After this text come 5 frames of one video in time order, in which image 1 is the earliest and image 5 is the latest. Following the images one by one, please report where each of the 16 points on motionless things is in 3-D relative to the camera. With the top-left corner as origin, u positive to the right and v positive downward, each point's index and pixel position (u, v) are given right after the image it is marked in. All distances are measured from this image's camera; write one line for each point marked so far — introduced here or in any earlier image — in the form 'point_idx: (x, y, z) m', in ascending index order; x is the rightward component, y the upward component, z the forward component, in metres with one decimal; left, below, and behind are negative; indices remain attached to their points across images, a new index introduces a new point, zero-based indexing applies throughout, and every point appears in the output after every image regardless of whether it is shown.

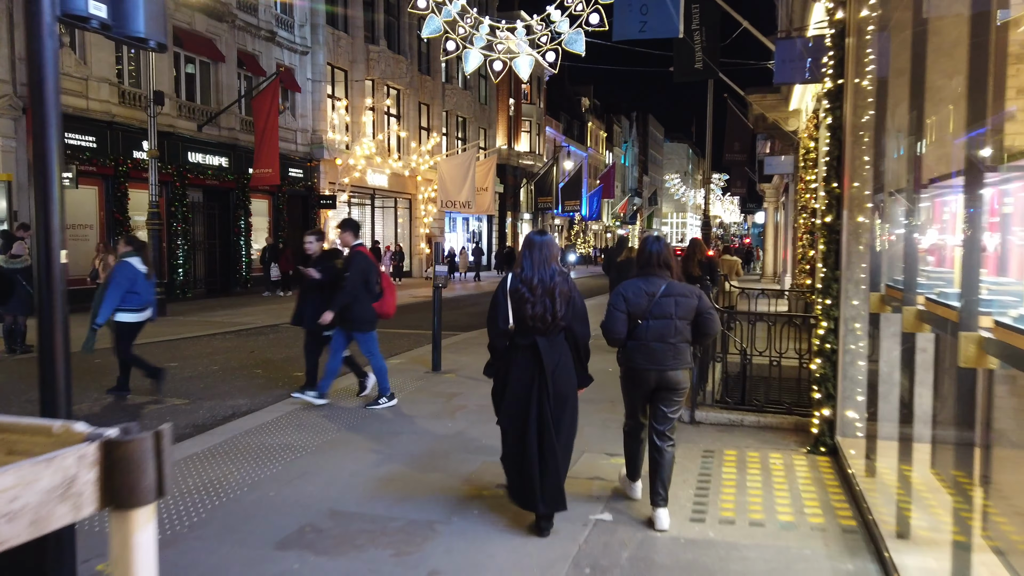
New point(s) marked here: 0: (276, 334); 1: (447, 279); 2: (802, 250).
0: (-4.3, -0.8, +14.1) m
1: (-0.8, +0.1, +9.6) m
2: (+6.0, +0.7, +15.7) m
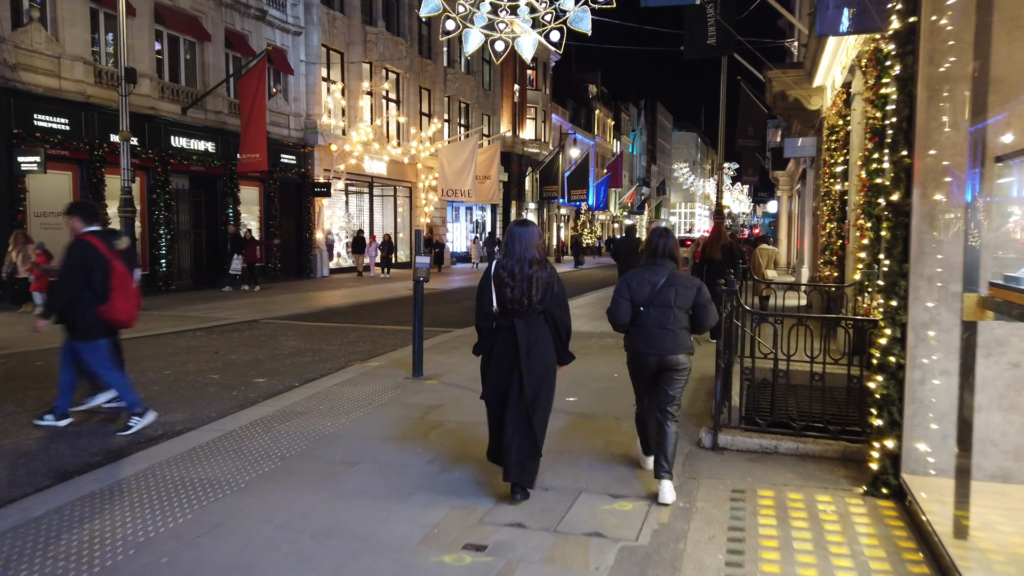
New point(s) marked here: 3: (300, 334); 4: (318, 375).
0: (-4.4, -0.7, +12.9) m
1: (-0.9, +0.2, +8.4) m
2: (+5.9, +0.8, +14.4) m
3: (-3.5, -0.7, +12.4) m
4: (-2.2, -1.0, +8.5) m
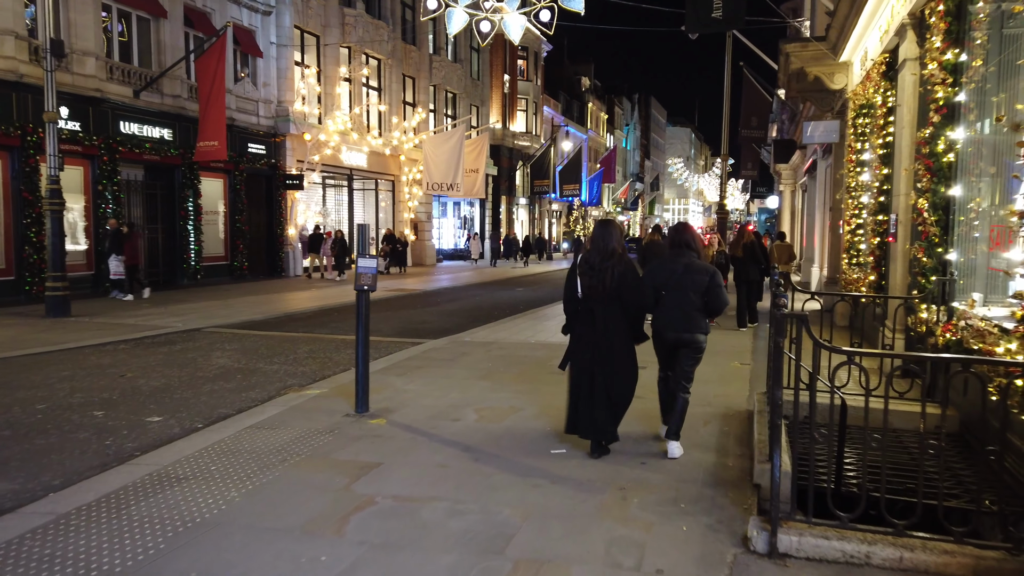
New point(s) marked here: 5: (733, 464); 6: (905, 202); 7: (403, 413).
0: (-4.7, -0.8, +11.0) m
1: (-1.2, +0.1, +6.5) m
2: (+5.6, +0.8, +12.6) m
3: (-3.8, -0.8, +10.5) m
4: (-2.4, -1.1, +6.7) m
5: (+1.5, -1.2, +5.1) m
6: (+4.3, +0.9, +8.3) m
7: (-0.9, -1.1, +6.5) m
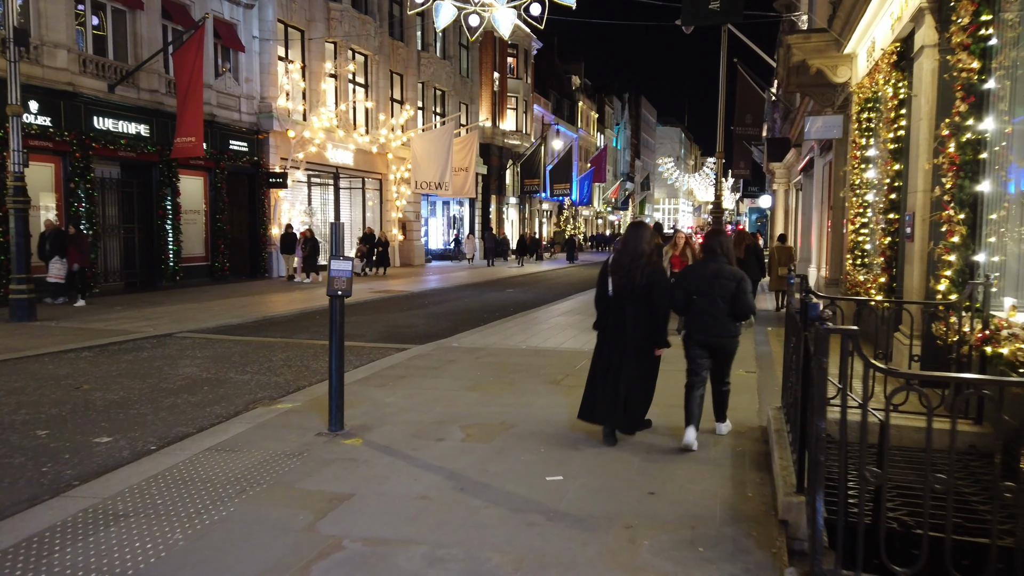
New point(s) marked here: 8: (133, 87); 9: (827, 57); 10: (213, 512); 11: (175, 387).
0: (-4.8, -0.8, +10.3) m
1: (-1.2, 0.0, +5.9) m
2: (+5.5, +0.7, +12.0) m
3: (-3.9, -0.9, +9.8) m
4: (-2.5, -1.1, +6.0) m
5: (+1.4, -1.2, +4.5) m
6: (+4.2, +0.9, +7.7) m
7: (-1.0, -1.1, +5.9) m
8: (-9.6, +5.1, +19.3) m
9: (+5.2, +3.8, +12.7) m
10: (-1.7, -1.2, +4.2) m
11: (-3.4, -1.0, +7.7) m
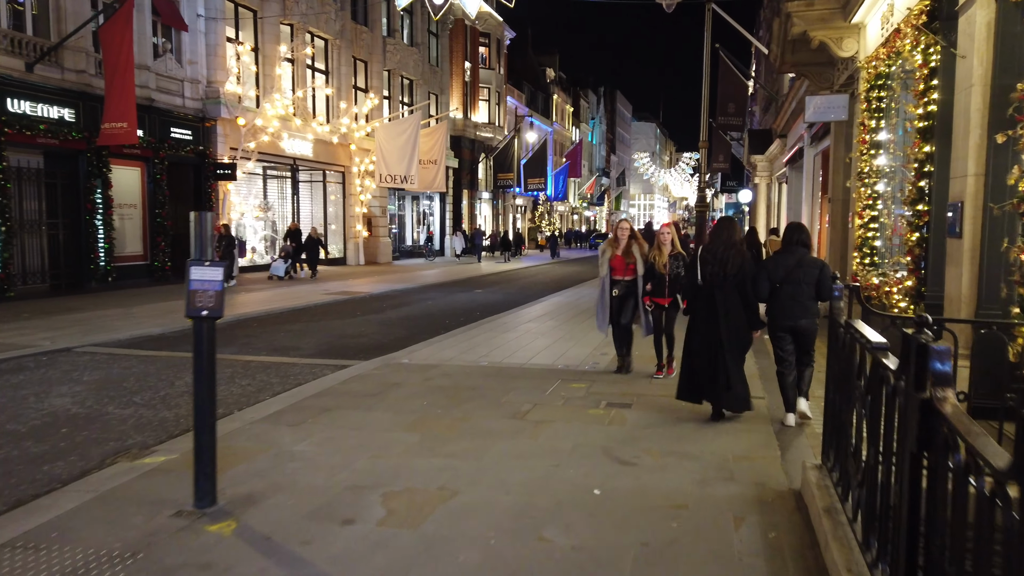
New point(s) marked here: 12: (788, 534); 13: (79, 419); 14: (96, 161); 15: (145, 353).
0: (-5.3, -0.9, +8.5) m
1: (-1.6, -0.1, +4.2) m
2: (+4.9, +0.7, +10.5) m
3: (-4.3, -1.0, +8.0) m
4: (-2.8, -1.2, +4.3) m
5: (+1.1, -1.3, +2.8) m
6: (+3.8, +0.8, +6.2) m
7: (-1.3, -1.2, +4.2) m
8: (-10.4, +5.0, +17.3) m
9: (+4.7, +3.8, +11.2) m
10: (-1.9, -1.4, +2.5) m
11: (-3.8, -1.1, +5.9) m
12: (+1.4, -1.2, +3.8) m
13: (-3.6, -1.1, +6.3) m
14: (-9.8, +3.0, +18.1) m
15: (-4.7, -0.8, +9.7) m
